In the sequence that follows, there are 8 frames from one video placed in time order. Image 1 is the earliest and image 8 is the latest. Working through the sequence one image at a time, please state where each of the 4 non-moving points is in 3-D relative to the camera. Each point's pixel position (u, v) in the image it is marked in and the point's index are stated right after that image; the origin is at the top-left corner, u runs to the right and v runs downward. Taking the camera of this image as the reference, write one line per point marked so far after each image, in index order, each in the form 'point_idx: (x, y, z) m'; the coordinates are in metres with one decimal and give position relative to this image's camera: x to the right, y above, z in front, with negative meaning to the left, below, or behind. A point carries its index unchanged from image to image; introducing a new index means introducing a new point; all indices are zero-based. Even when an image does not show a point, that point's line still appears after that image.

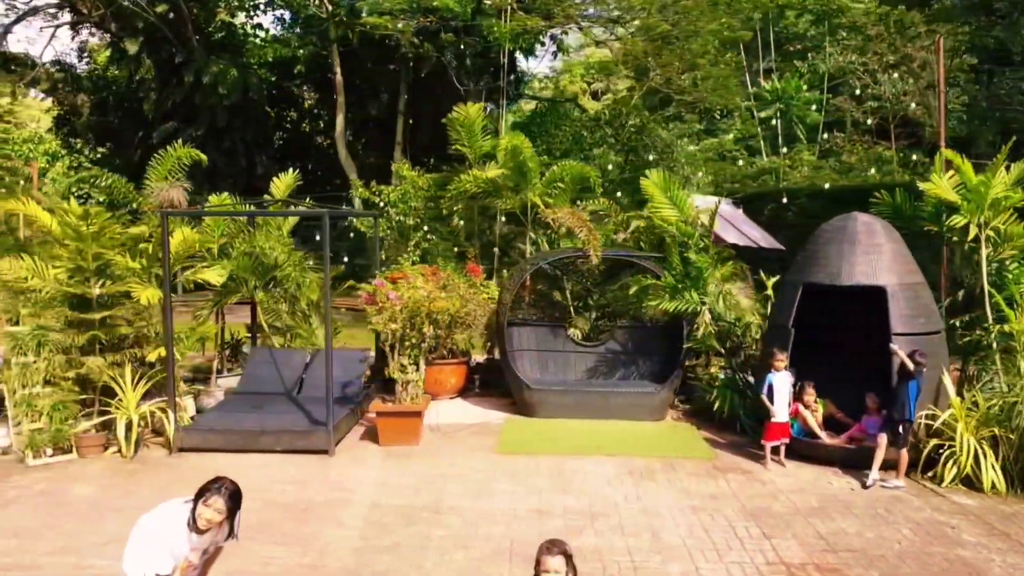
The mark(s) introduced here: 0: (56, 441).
0: (-9.5, -3.2, +5.9) m
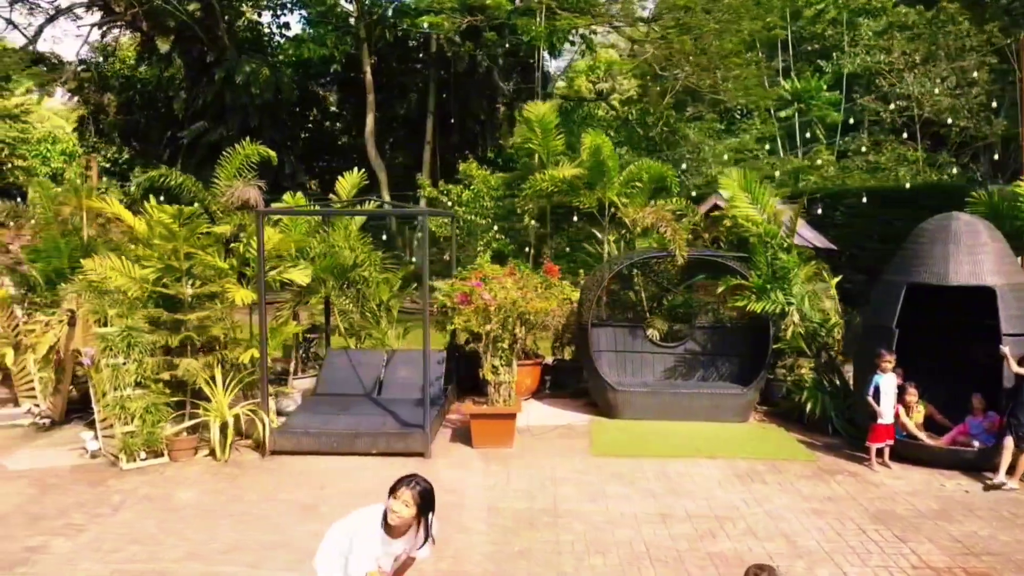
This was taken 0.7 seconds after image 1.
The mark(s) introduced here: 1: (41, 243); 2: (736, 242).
0: (-7.4, -3.2, +5.8) m
1: (-13.1, +1.2, +7.9) m
2: (+6.3, +1.3, +8.0) m
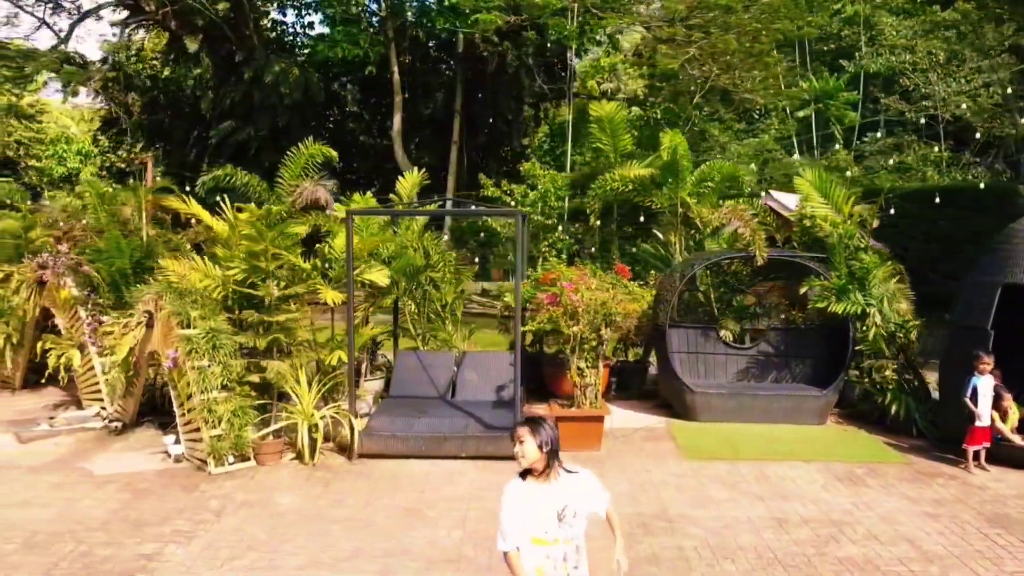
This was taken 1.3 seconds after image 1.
0: (-5.5, -3.2, +5.7) m
1: (-11.3, +1.2, +7.8) m
2: (+8.2, +1.3, +7.9) m
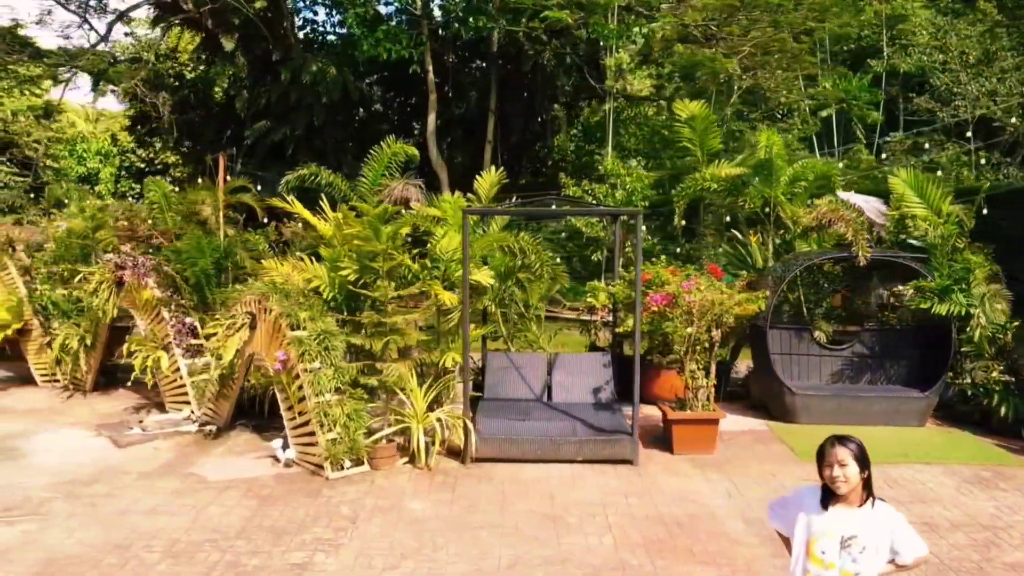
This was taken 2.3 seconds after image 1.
0: (-3.1, -3.2, +5.6) m
1: (-8.9, +1.2, +7.7) m
2: (+10.6, +1.2, +7.8) m
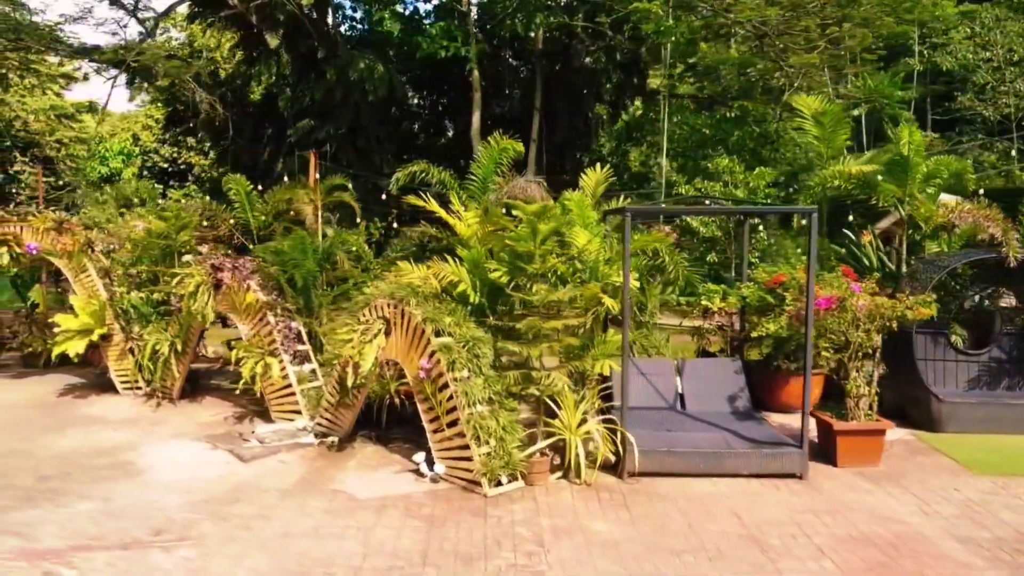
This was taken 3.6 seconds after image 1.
0: (0.0, -3.3, +5.2) m
1: (-5.8, +1.1, +7.3) m
2: (+13.6, +1.2, +7.5) m
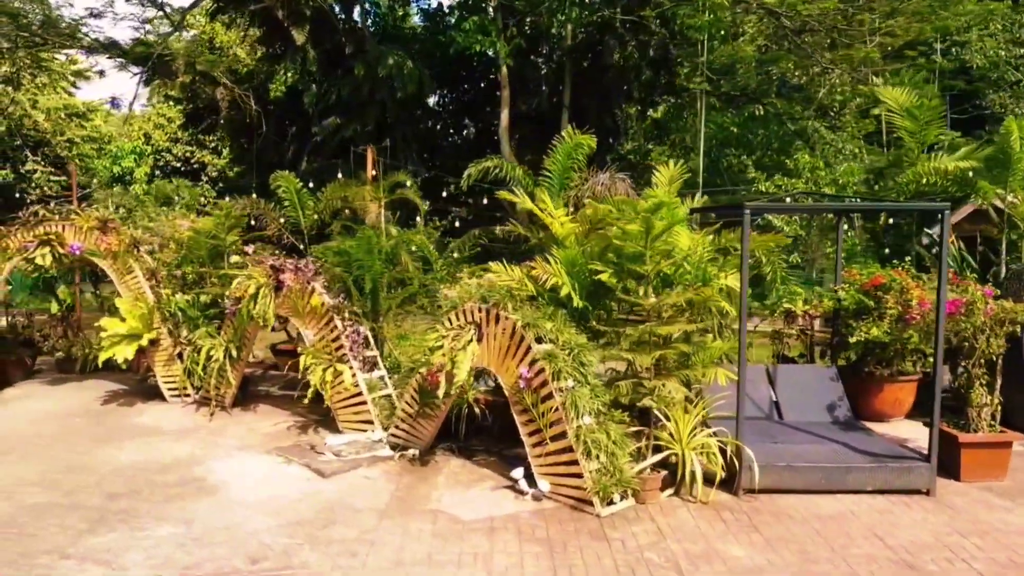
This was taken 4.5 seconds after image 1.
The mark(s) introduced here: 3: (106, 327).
0: (+1.9, -3.3, +4.8) m
1: (-3.9, +1.0, +6.9) m
2: (+15.5, +1.2, +7.2) m
3: (-10.9, -1.0, +7.6) m
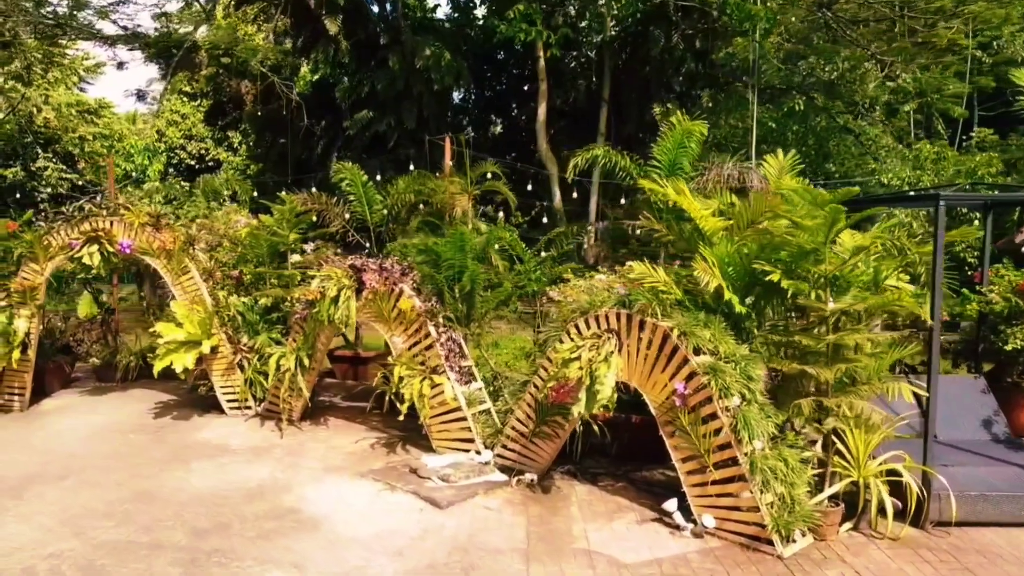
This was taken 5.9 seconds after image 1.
0: (+4.3, -3.4, +4.1) m
1: (-1.6, +1.0, +6.2) m
2: (+17.9, +1.1, +6.5) m
3: (-8.5, -1.1, +6.9) m
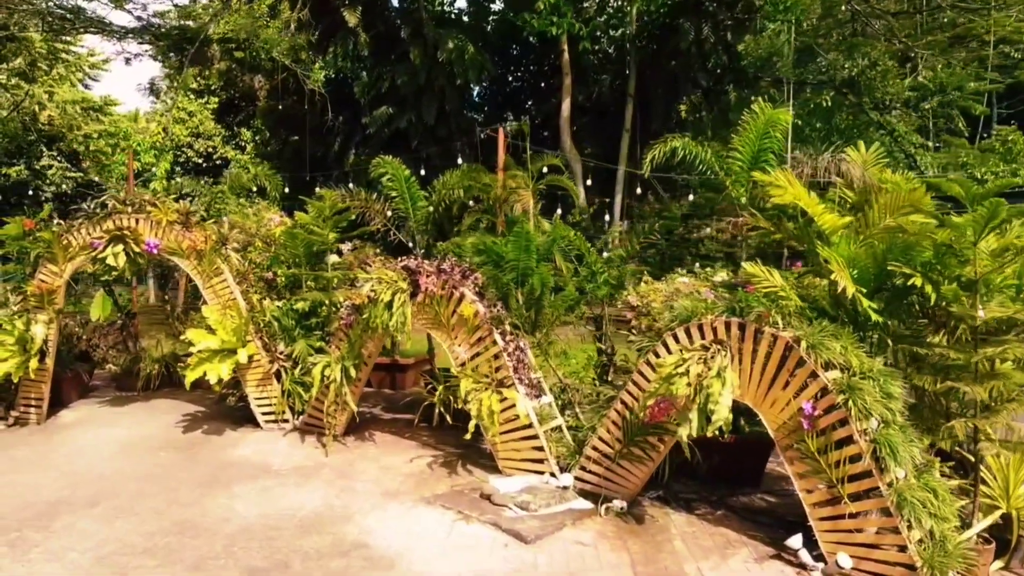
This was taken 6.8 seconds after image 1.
0: (+5.7, -3.4, +3.6) m
1: (-0.2, +0.9, +5.7) m
2: (+19.3, +1.1, +6.0) m
3: (-7.1, -1.2, +6.3) m
